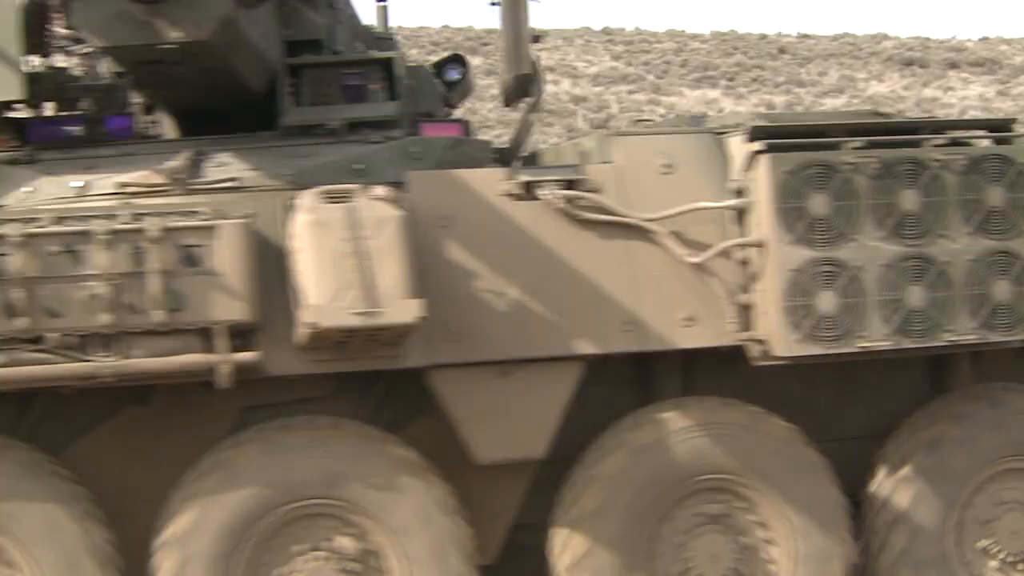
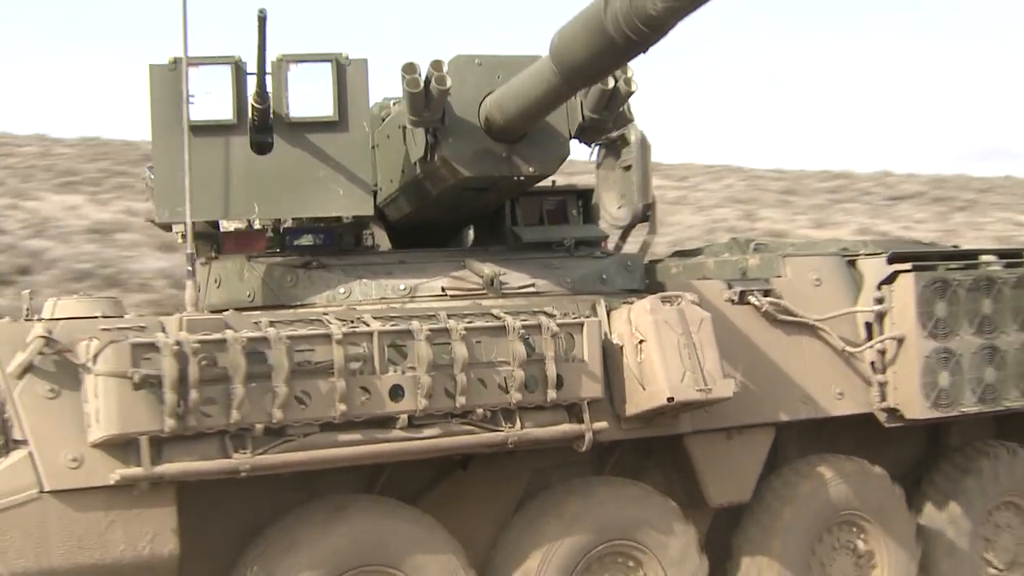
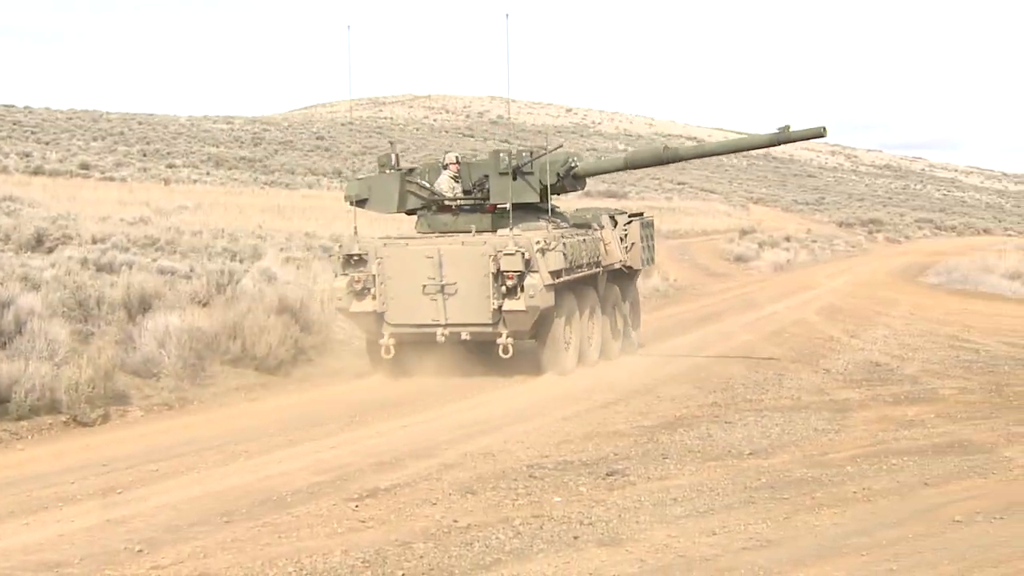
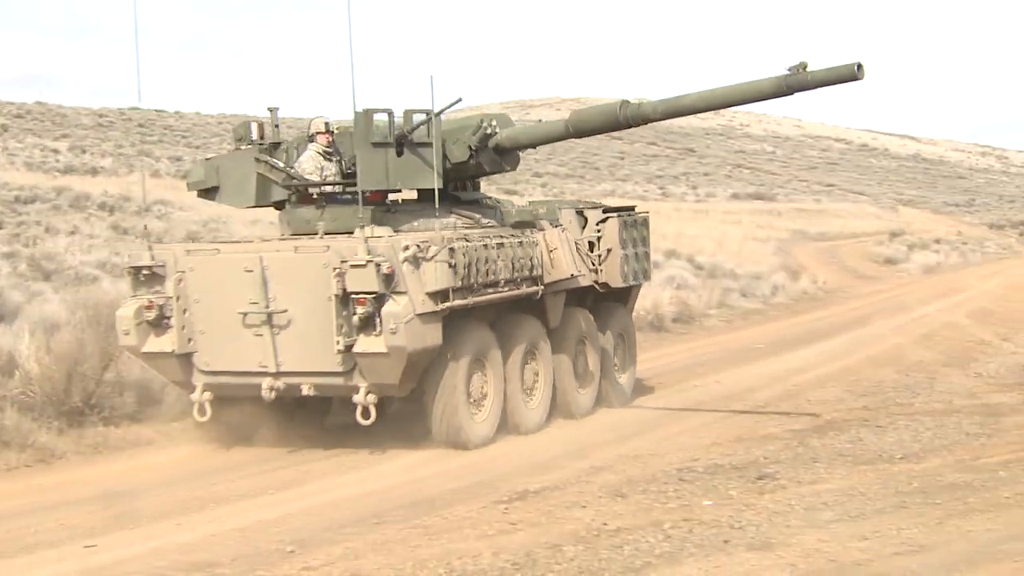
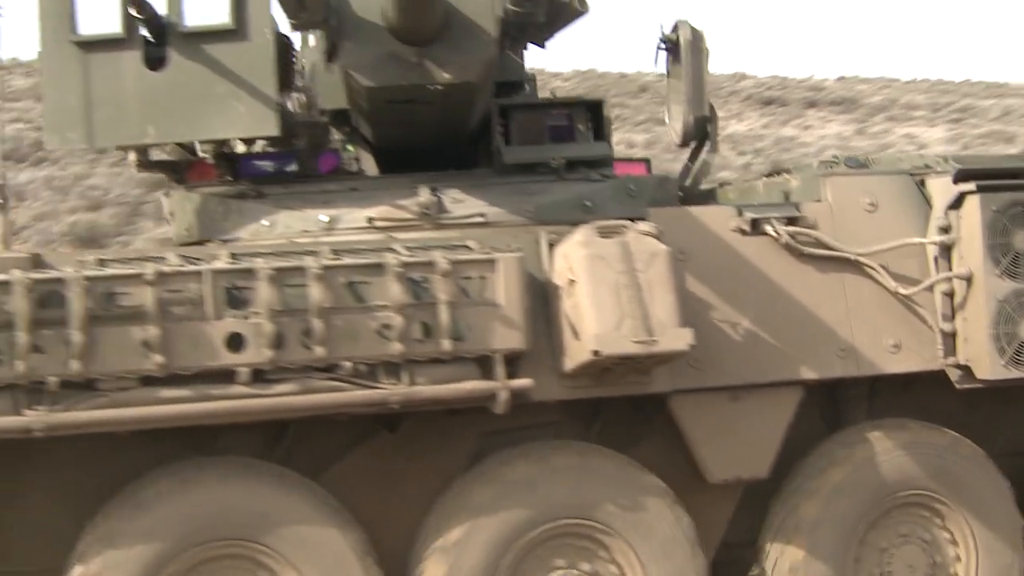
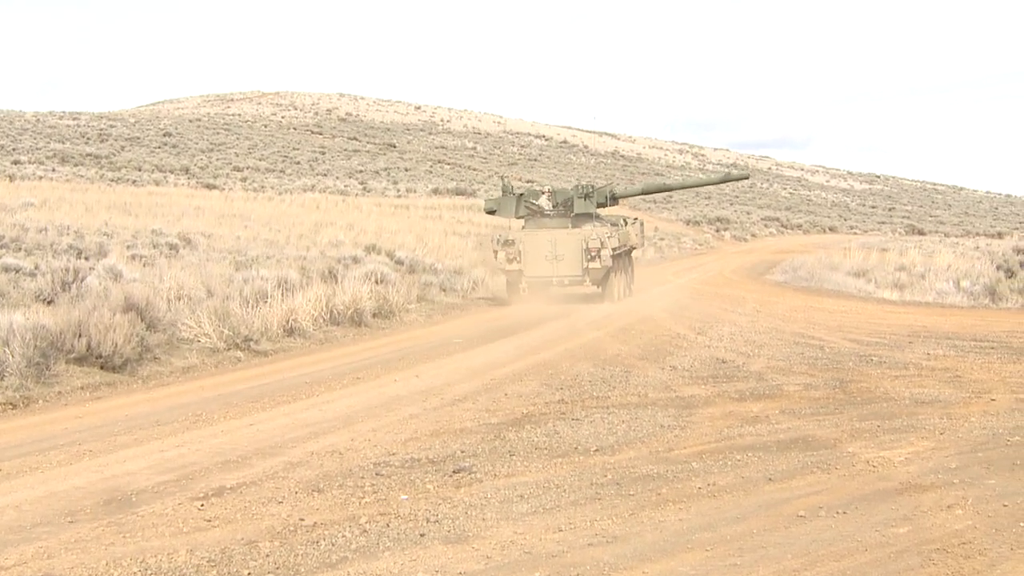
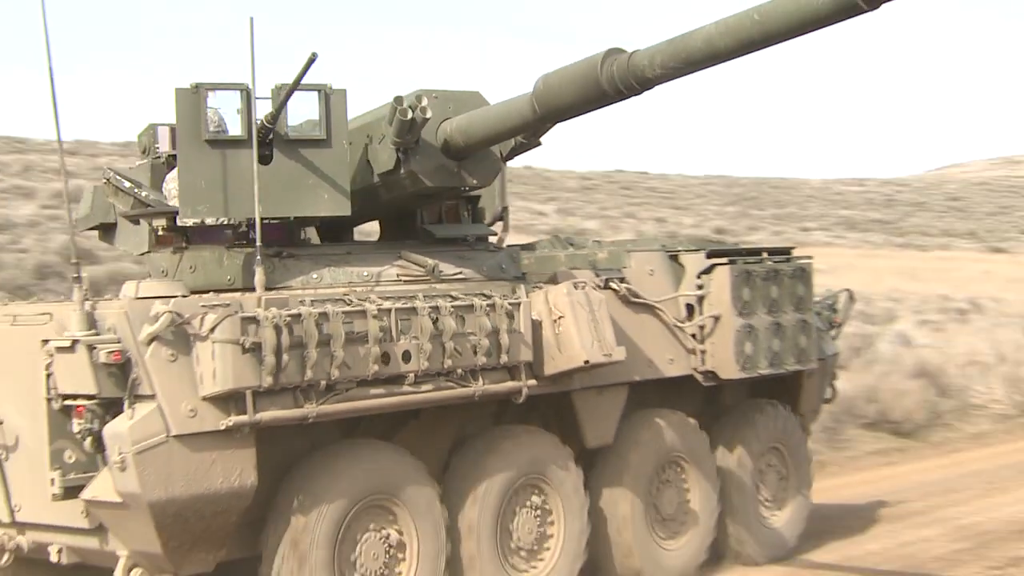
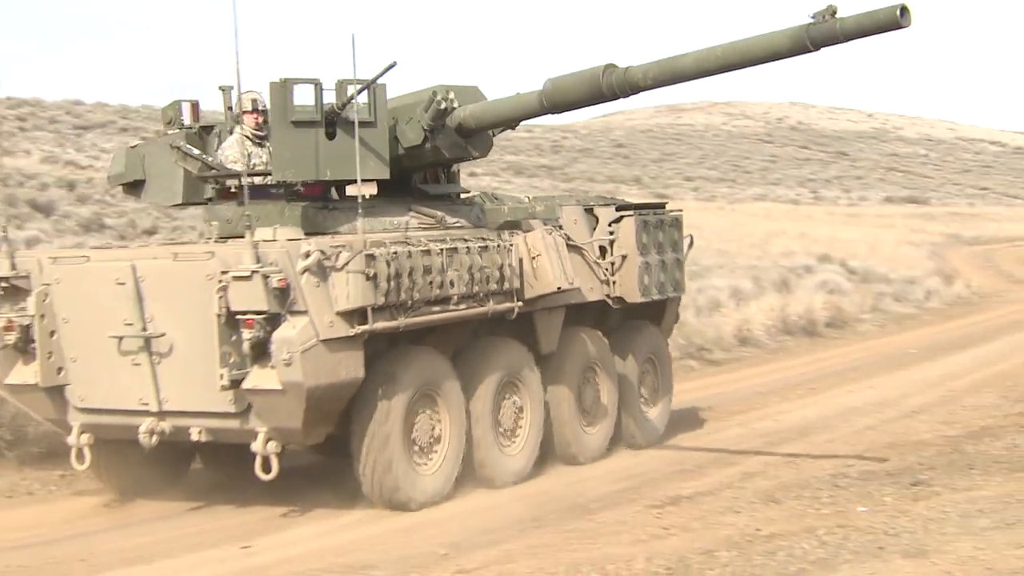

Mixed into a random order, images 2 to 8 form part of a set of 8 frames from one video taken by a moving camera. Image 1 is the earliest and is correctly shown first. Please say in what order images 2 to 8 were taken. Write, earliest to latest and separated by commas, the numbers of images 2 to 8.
5, 2, 7, 8, 4, 3, 6
